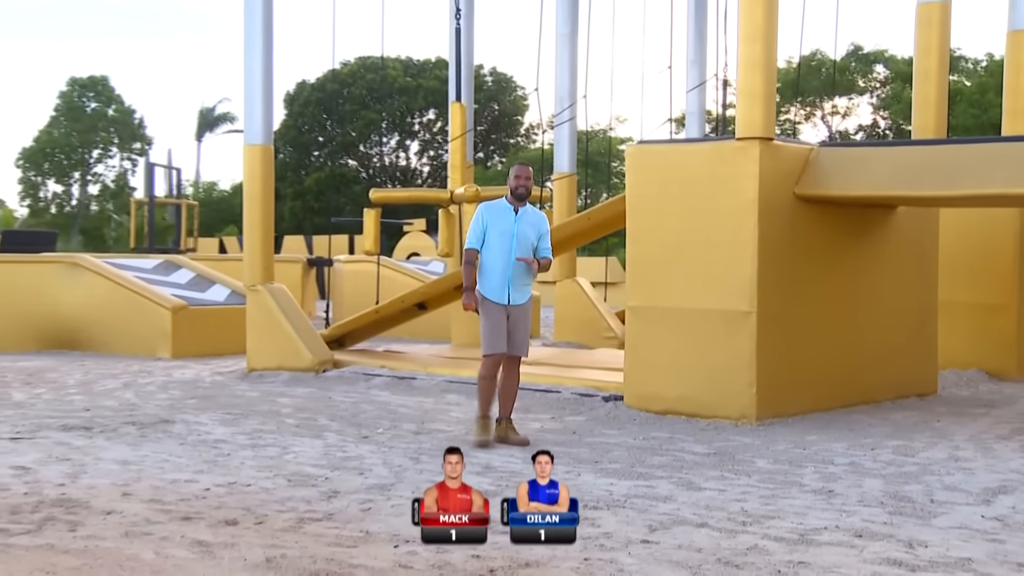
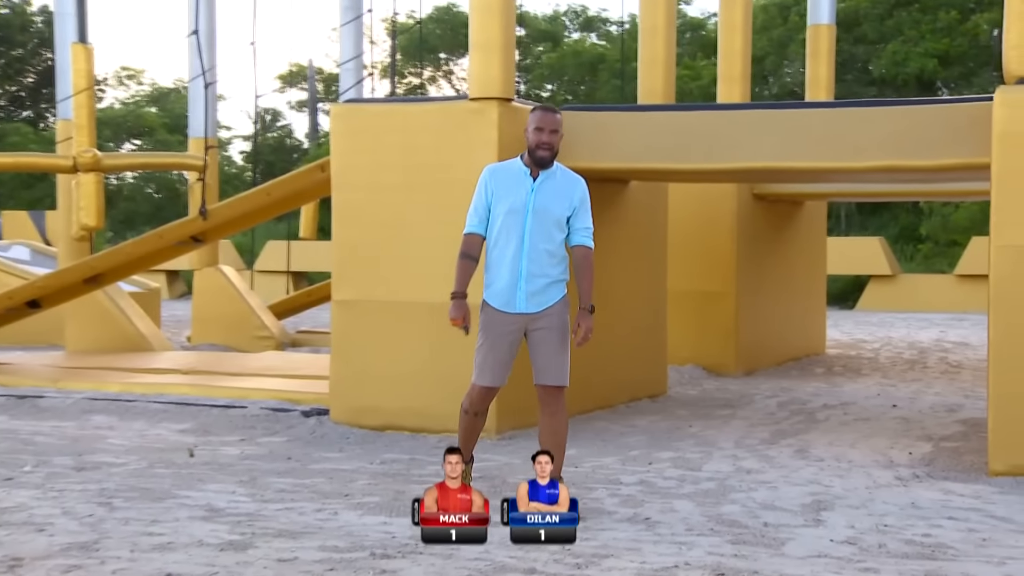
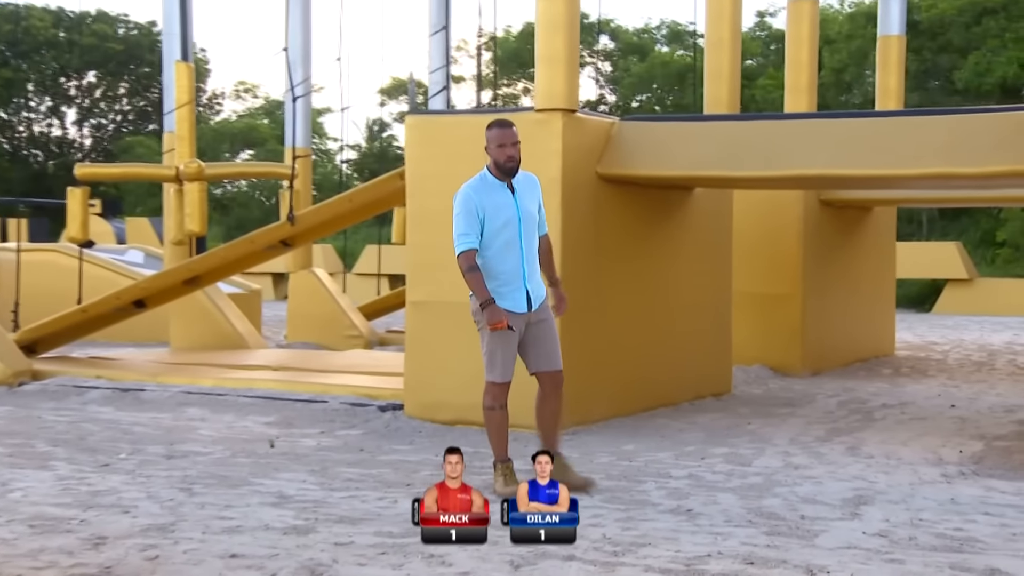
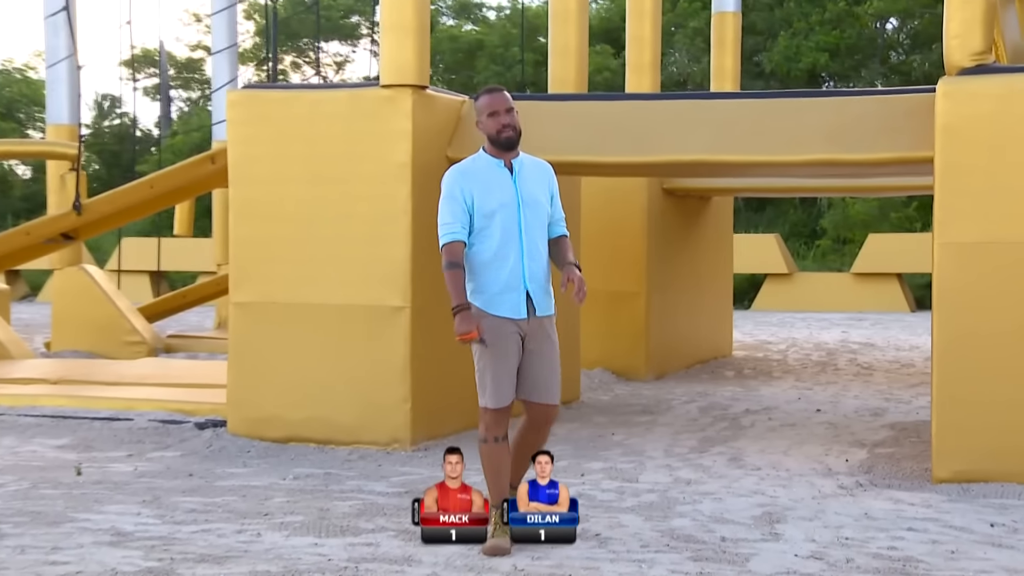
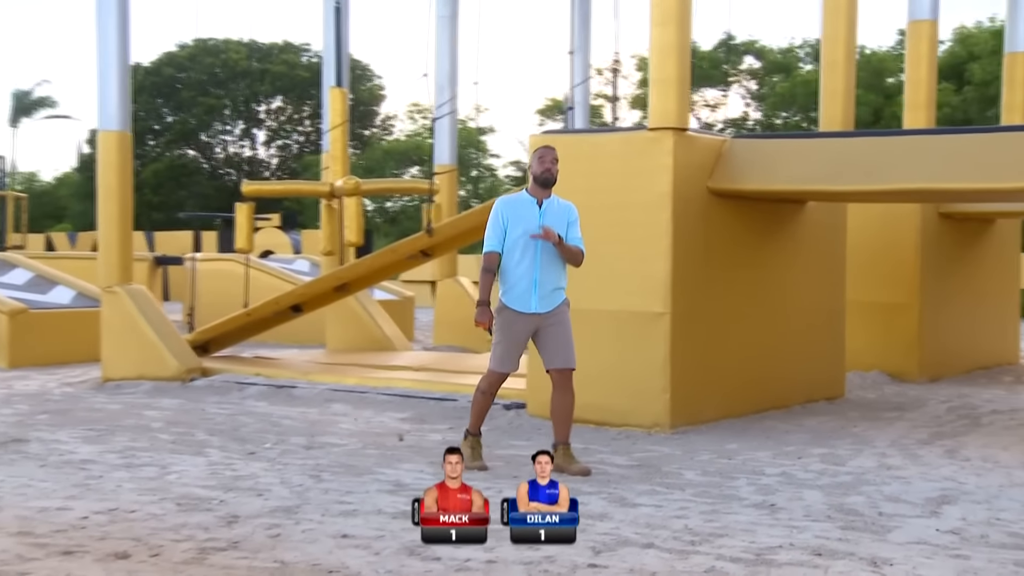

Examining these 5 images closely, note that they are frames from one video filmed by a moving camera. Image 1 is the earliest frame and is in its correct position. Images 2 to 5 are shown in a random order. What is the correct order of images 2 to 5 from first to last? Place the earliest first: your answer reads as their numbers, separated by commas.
5, 3, 2, 4
